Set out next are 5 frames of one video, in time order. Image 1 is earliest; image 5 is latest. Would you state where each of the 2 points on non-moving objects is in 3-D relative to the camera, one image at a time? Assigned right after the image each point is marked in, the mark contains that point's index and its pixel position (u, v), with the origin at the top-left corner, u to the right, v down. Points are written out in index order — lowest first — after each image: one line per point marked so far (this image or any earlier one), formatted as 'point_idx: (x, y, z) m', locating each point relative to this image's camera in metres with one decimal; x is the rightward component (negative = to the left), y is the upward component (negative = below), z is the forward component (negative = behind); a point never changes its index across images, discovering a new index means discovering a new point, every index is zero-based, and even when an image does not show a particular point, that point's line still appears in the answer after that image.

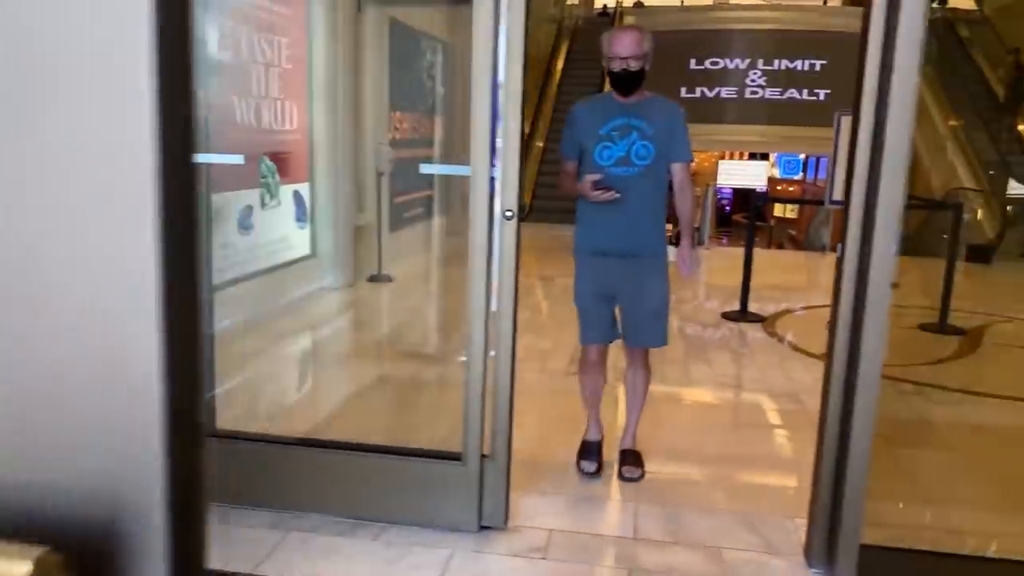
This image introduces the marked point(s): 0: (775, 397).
0: (+1.4, -0.4, +4.2) m
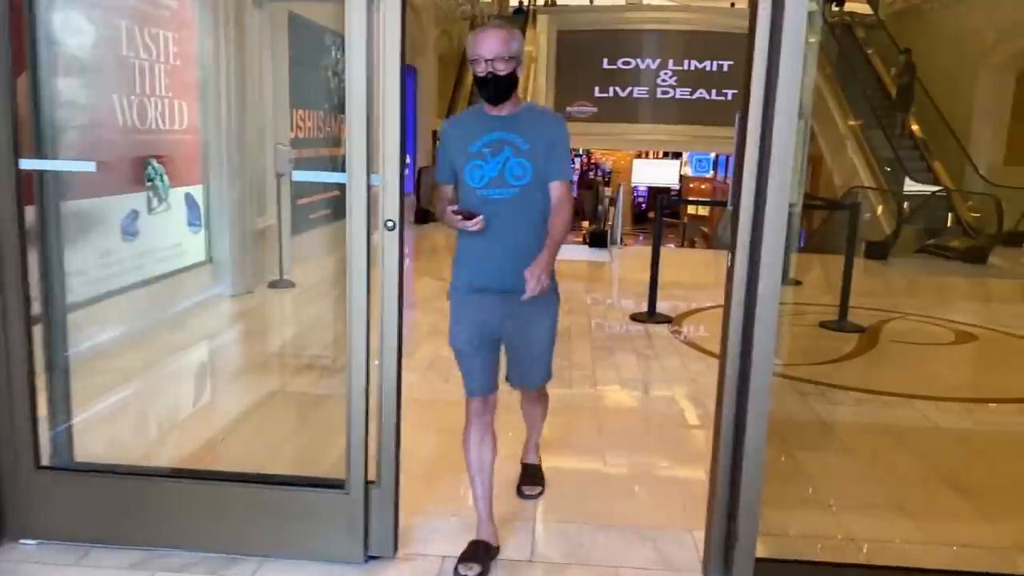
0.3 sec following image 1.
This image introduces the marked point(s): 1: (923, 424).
0: (+0.9, -0.5, +4.2) m
1: (+1.8, -0.6, +3.4) m
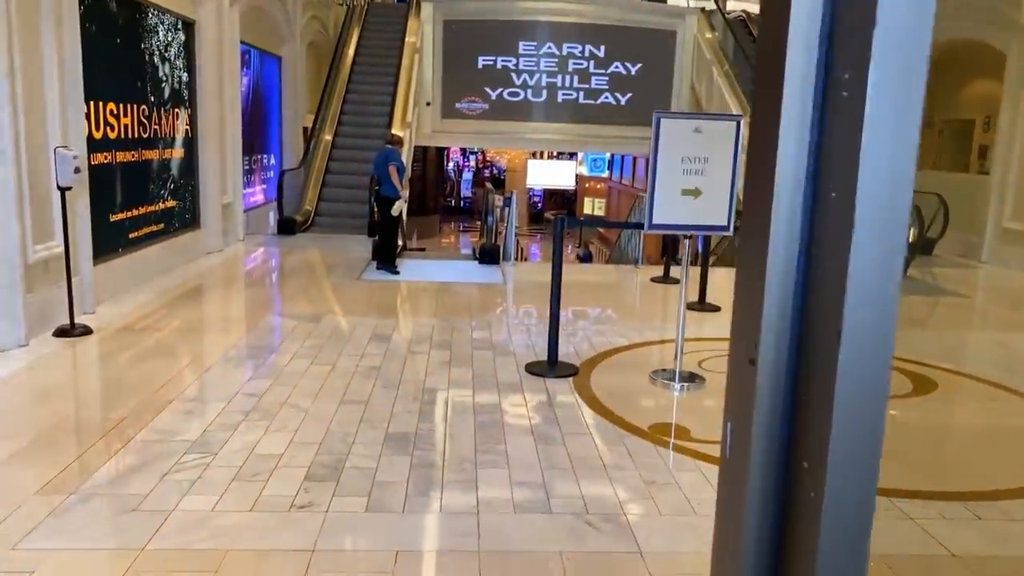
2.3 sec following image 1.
0: (+0.3, -0.7, +3.1) m
1: (+1.3, -0.8, +2.5) m
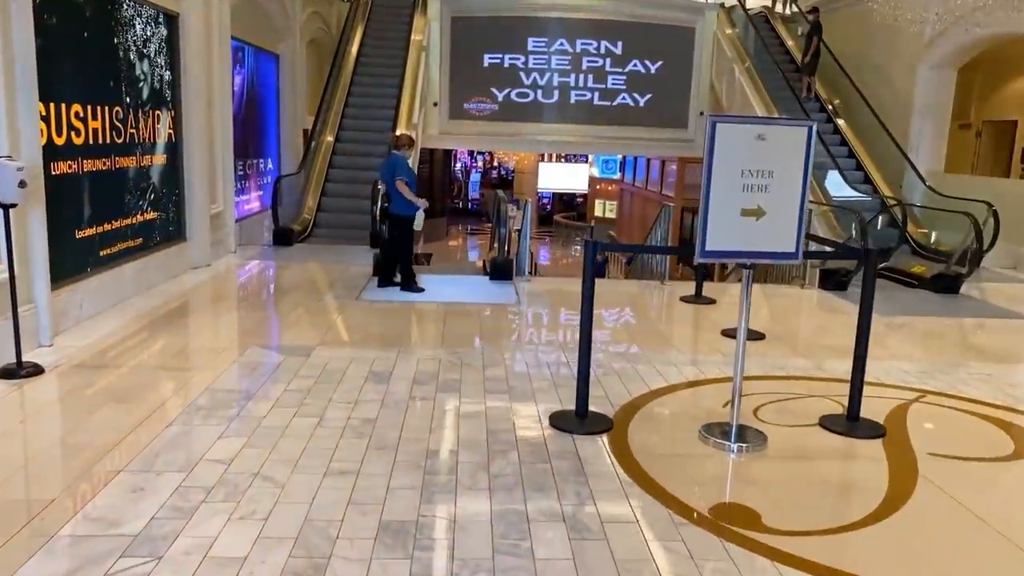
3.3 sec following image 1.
0: (+0.4, -0.8, +2.4) m
1: (+1.4, -1.0, +1.8) m
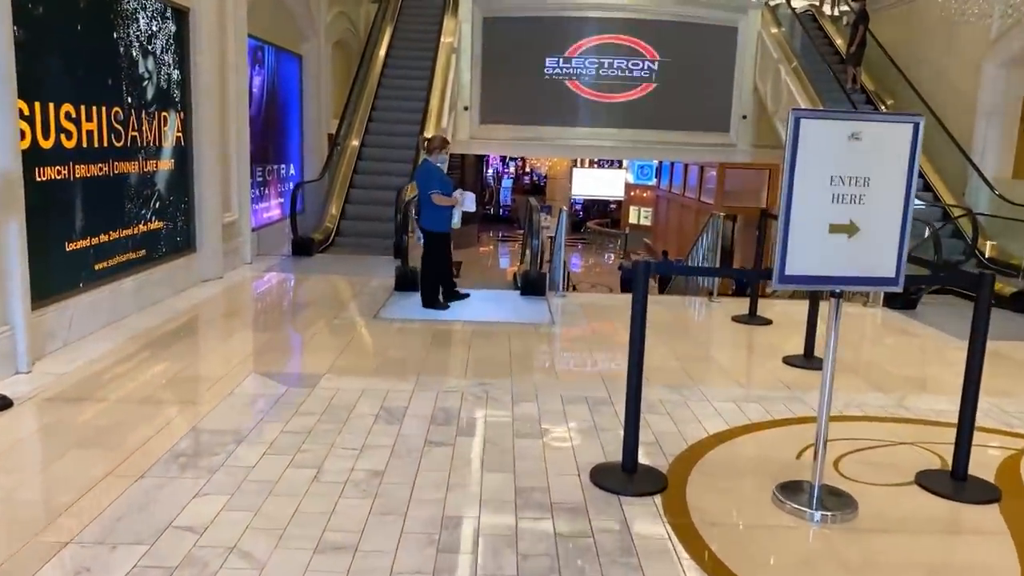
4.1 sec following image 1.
0: (+0.5, -0.9, +1.9) m
1: (+1.4, -1.1, +1.2) m
